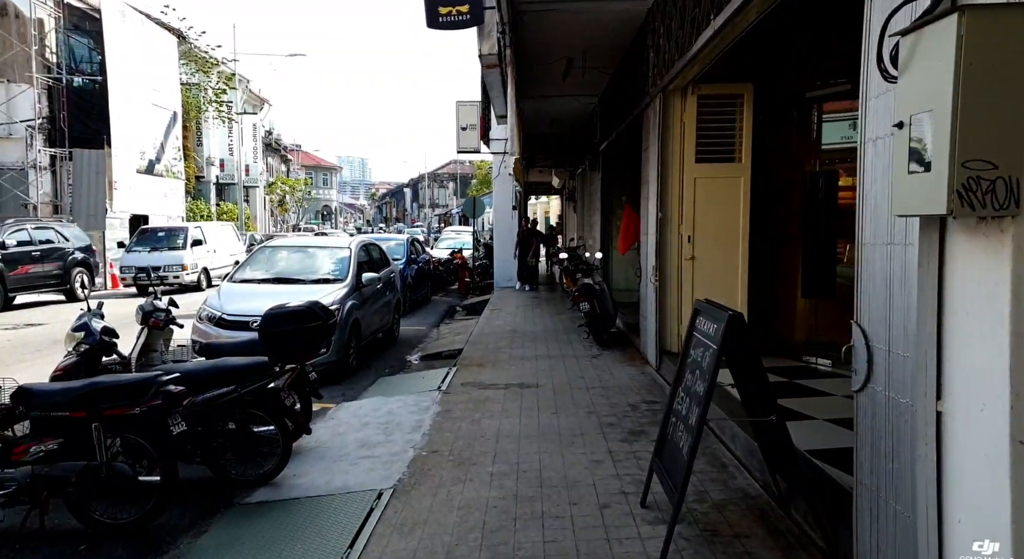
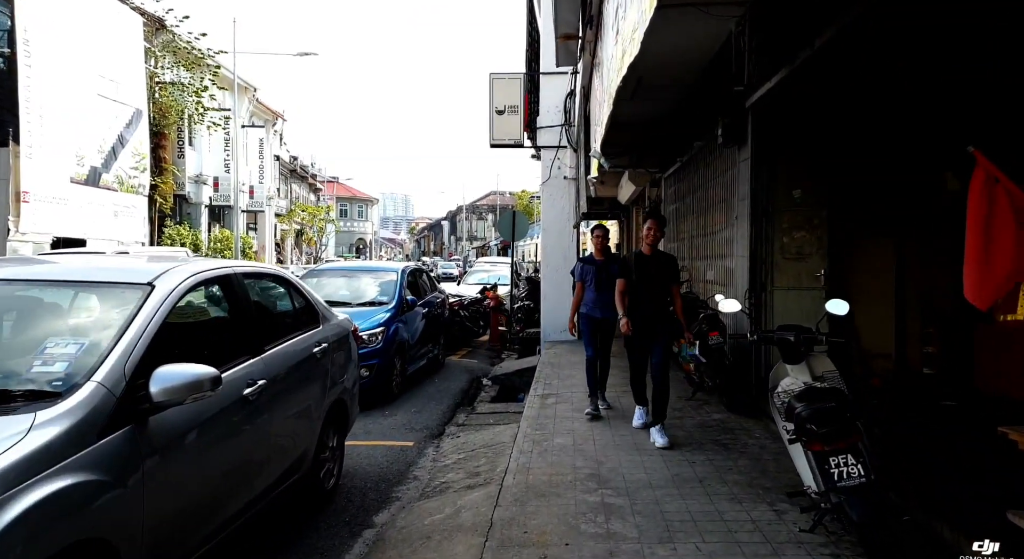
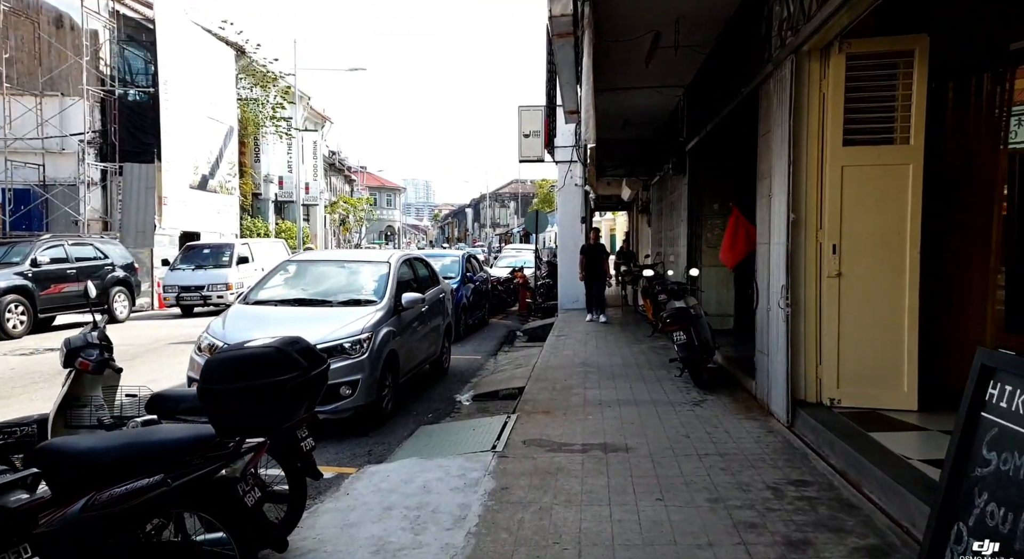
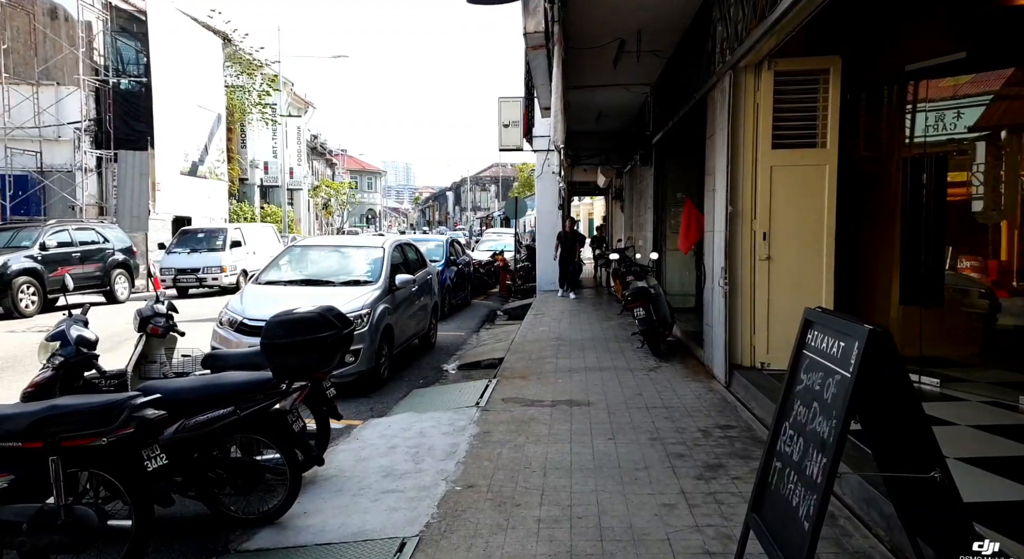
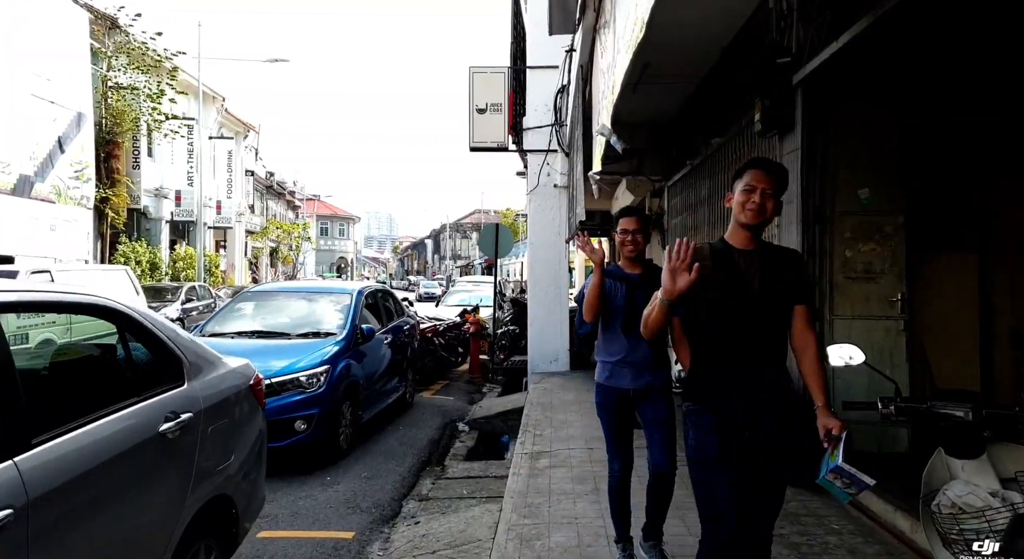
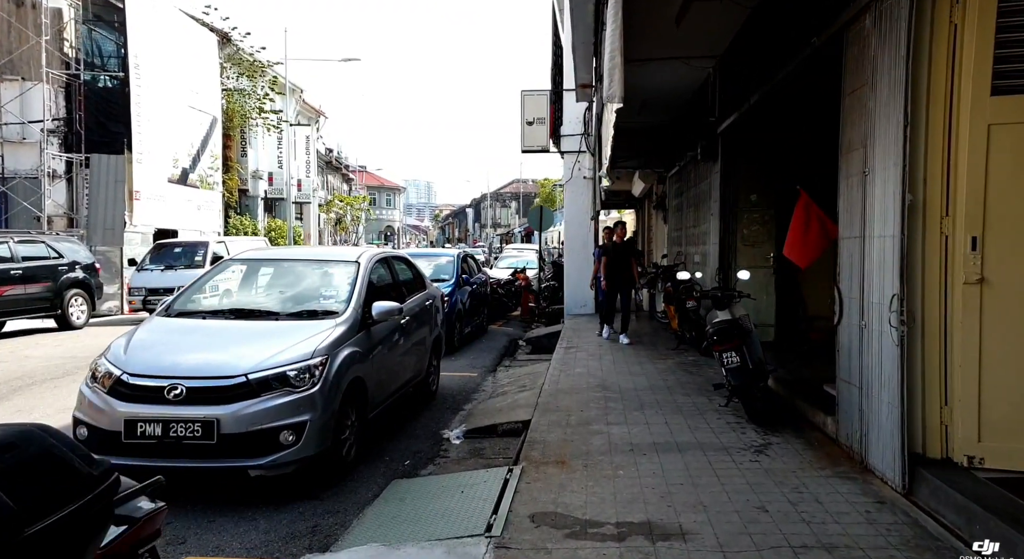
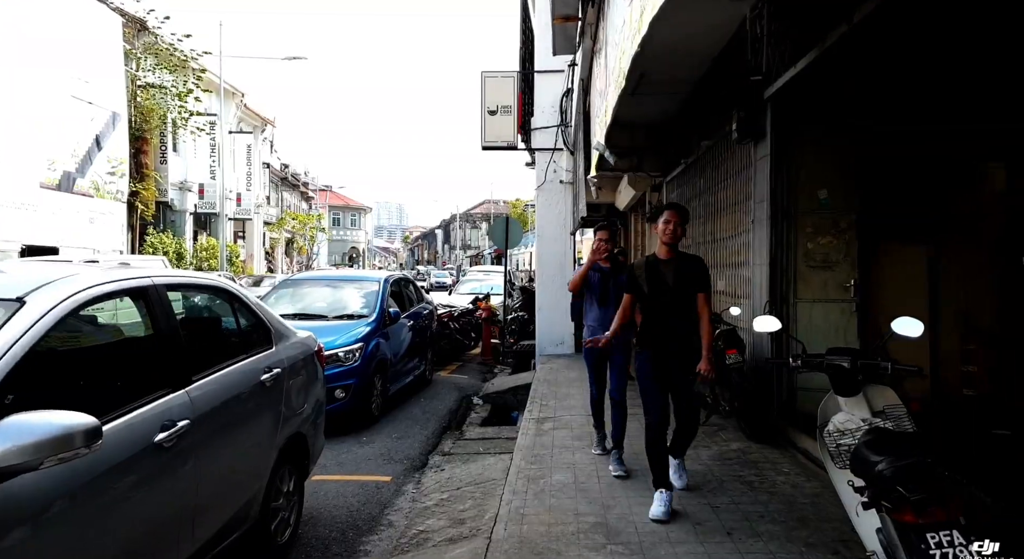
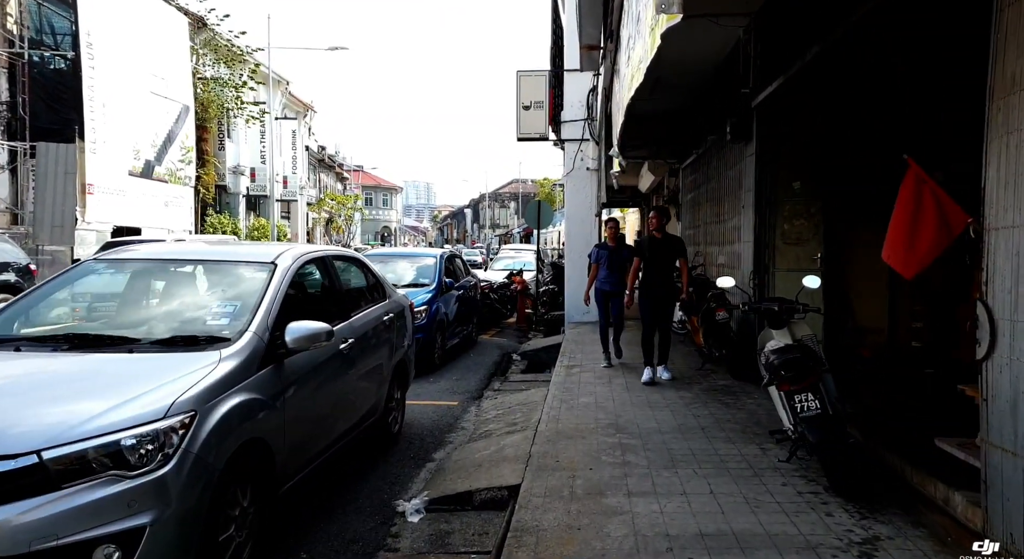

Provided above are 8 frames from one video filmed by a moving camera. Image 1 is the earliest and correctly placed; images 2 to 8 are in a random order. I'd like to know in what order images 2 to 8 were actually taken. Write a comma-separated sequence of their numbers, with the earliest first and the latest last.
4, 3, 6, 8, 2, 7, 5
